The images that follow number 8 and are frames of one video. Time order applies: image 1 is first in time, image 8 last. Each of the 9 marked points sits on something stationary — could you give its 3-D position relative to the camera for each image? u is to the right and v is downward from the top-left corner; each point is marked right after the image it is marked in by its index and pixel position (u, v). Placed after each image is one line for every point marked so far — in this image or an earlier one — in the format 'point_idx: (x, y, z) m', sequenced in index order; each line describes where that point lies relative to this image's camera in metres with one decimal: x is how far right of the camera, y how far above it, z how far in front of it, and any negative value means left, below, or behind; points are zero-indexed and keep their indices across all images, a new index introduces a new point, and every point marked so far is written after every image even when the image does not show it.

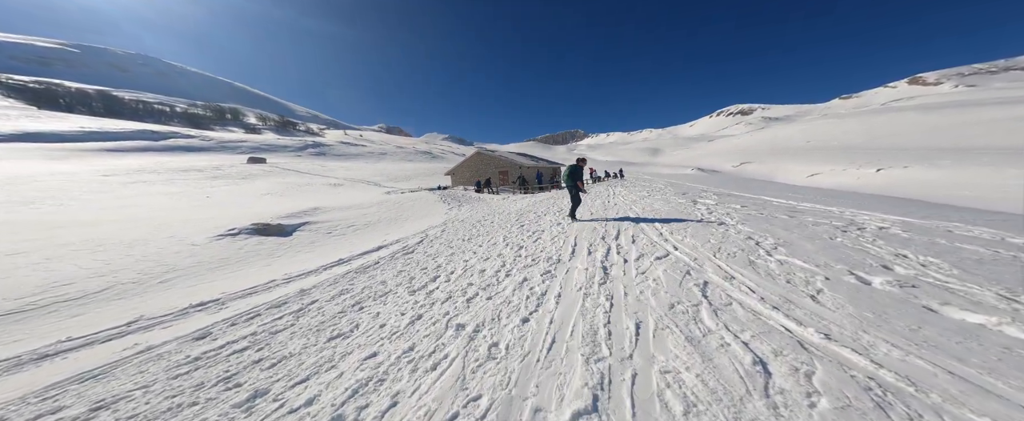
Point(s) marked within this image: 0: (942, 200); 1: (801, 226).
0: (+25.5, +0.8, +15.4) m
1: (+6.3, -0.3, +5.5) m
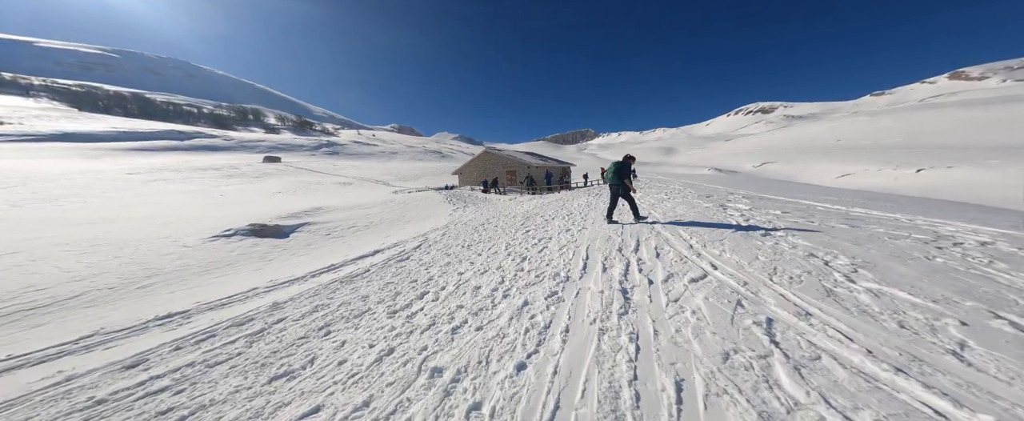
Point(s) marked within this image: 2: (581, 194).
0: (+25.9, +0.5, +13.5) m
1: (+6.3, -0.5, +4.4) m
2: (+5.1, +1.1, +18.3) m
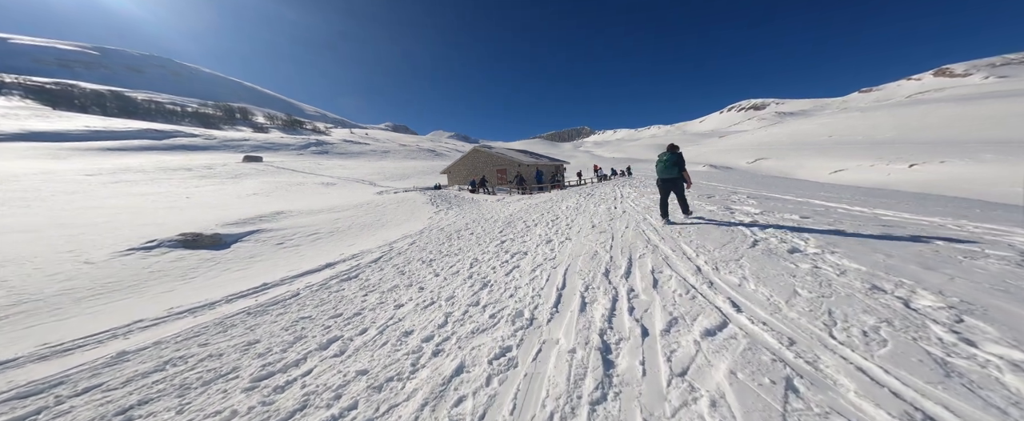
0: (+25.0, +0.6, +12.6) m
1: (+5.6, -0.6, +3.3) m
2: (+4.1, +1.1, +17.1) m
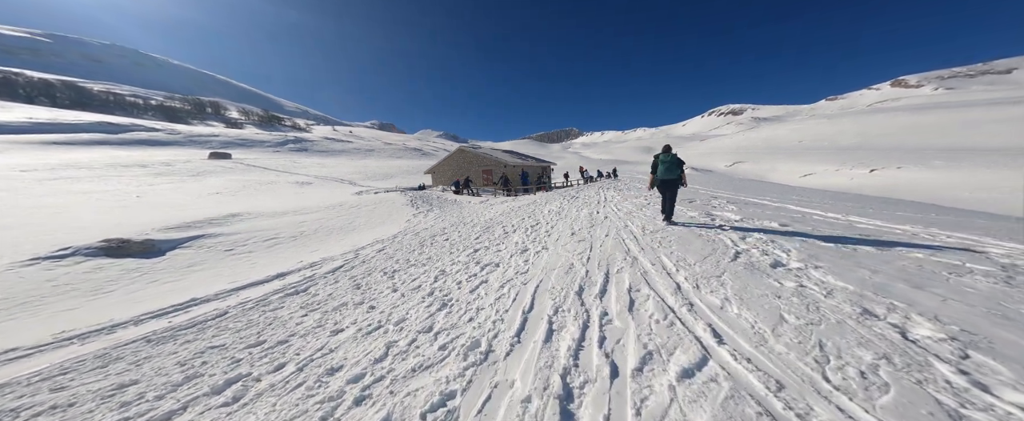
0: (+24.0, +0.4, +13.3) m
1: (+5.1, -0.8, +3.1) m
2: (+2.9, +0.9, +16.8) m
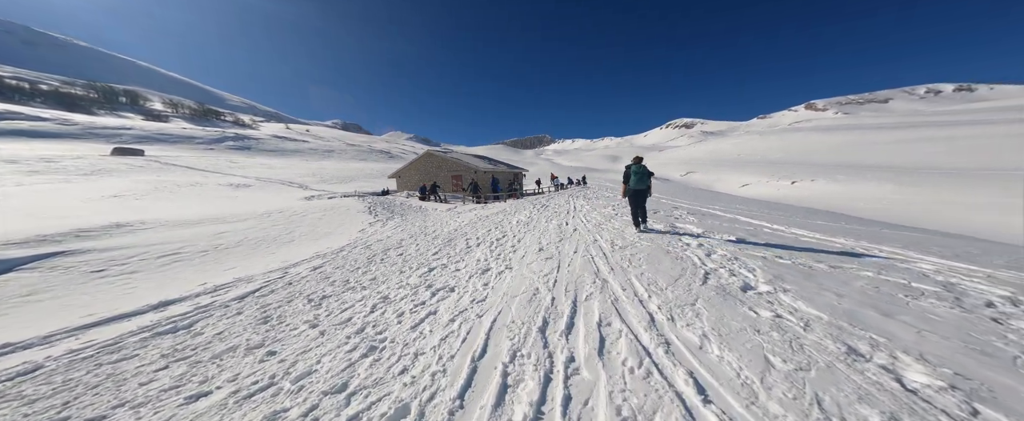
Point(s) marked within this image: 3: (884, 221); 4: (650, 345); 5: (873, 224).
0: (+22.2, -0.2, +15.4) m
1: (+4.5, -1.0, +3.0) m
2: (+0.8, +0.3, +16.5) m
3: (+18.9, -0.6, +12.5) m
4: (+1.4, -1.4, +2.6) m
5: (+16.5, -0.7, +11.1) m
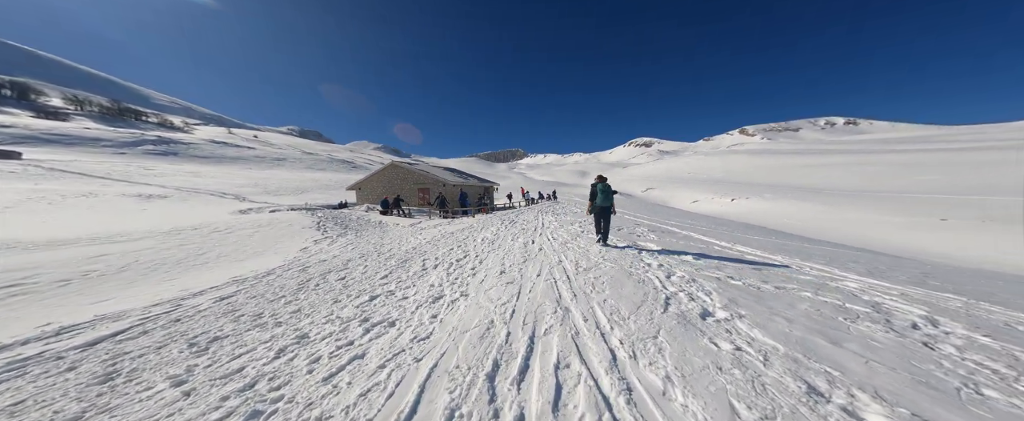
0: (+19.9, -1.3, +17.5) m
1: (+3.9, -1.3, +3.1) m
2: (-1.4, -0.7, +16.0) m
3: (+17.0, -1.5, +14.2) m
4: (+0.9, -1.6, +2.2) m
5: (+14.8, -1.5, +12.5) m
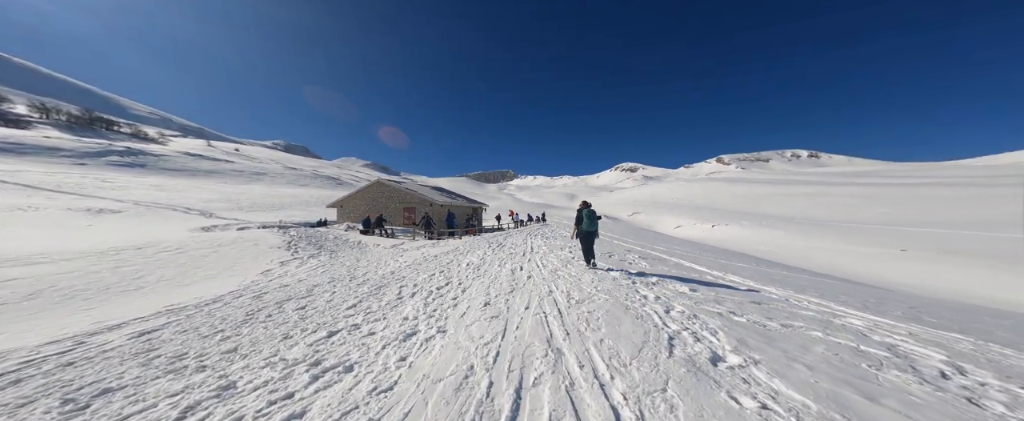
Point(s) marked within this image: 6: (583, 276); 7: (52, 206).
0: (+19.0, -3.3, +17.9) m
1: (+3.7, -1.7, +2.7) m
2: (-2.2, -2.1, +15.4) m
3: (+16.3, -3.2, +14.5) m
4: (+0.7, -1.8, +1.7) m
5: (+14.1, -3.0, +12.7) m
6: (+1.9, -1.8, +6.7) m
7: (-32.8, +0.5, +17.9) m
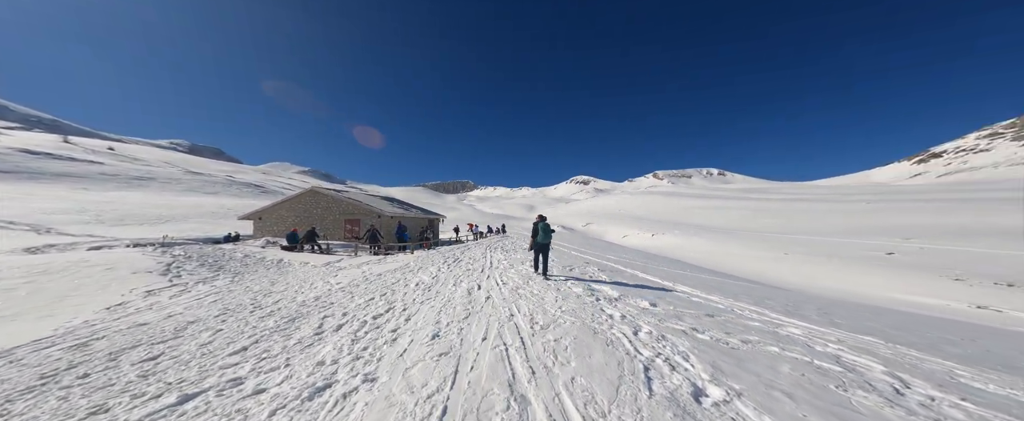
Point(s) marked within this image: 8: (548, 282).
0: (+15.7, -4.2, +20.2) m
1: (+3.3, -1.9, +2.7) m
2: (-4.8, -2.8, +14.1) m
3: (+13.5, -3.9, +16.3) m
4: (+0.5, -1.9, +1.1) m
5: (+11.8, -3.6, +14.2) m
6: (+0.8, -2.1, +6.2) m
7: (-35.4, -0.3, +11.2) m
8: (+1.1, -2.2, +7.4) m
